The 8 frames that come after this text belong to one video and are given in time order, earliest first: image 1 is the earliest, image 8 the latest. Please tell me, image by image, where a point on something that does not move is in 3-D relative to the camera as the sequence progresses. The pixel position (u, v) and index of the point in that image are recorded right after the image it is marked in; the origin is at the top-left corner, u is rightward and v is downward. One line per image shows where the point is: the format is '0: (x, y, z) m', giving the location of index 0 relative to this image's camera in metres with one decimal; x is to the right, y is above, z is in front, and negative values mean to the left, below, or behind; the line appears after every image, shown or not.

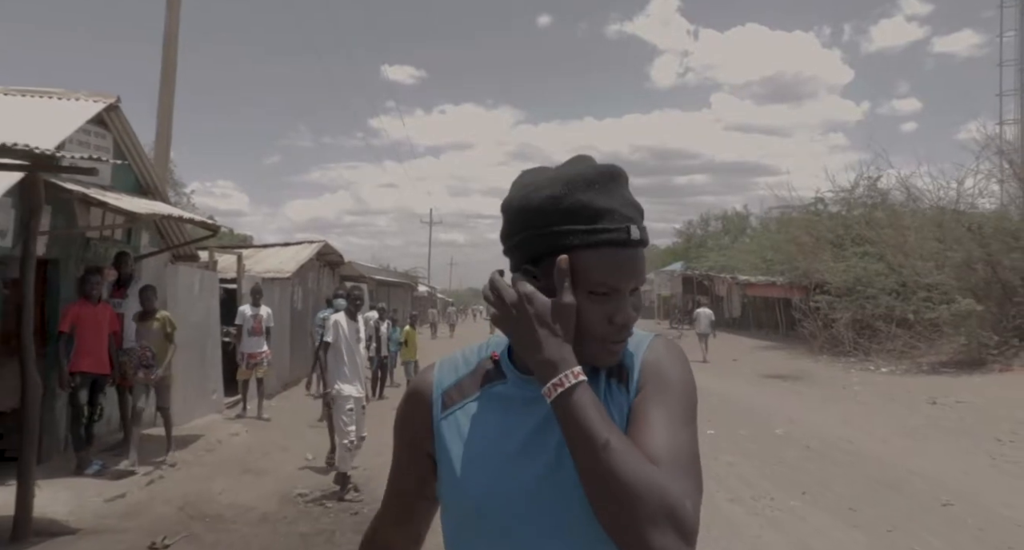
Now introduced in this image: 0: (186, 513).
0: (-2.9, -2.2, +5.8) m
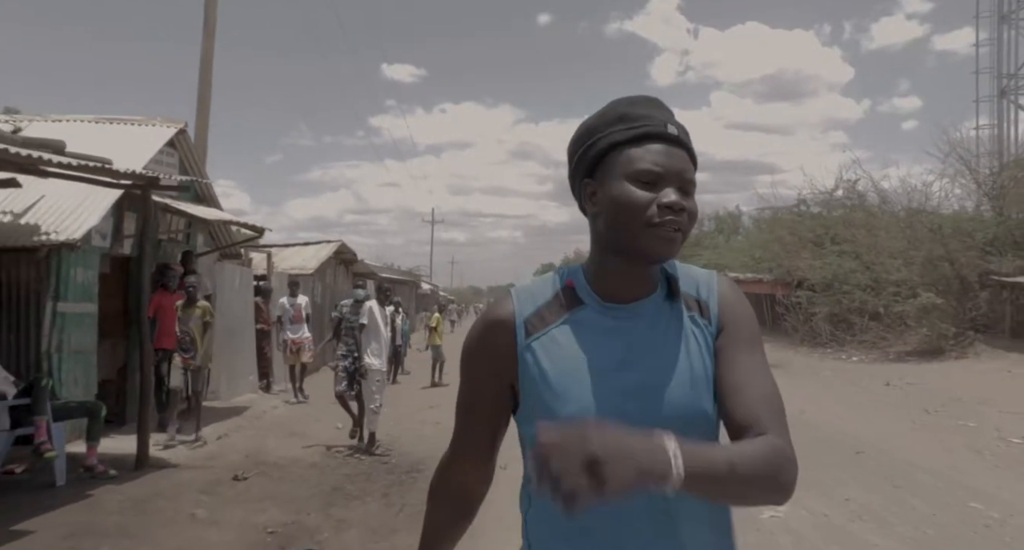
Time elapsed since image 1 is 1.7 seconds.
0: (-2.9, -2.1, +7.3) m
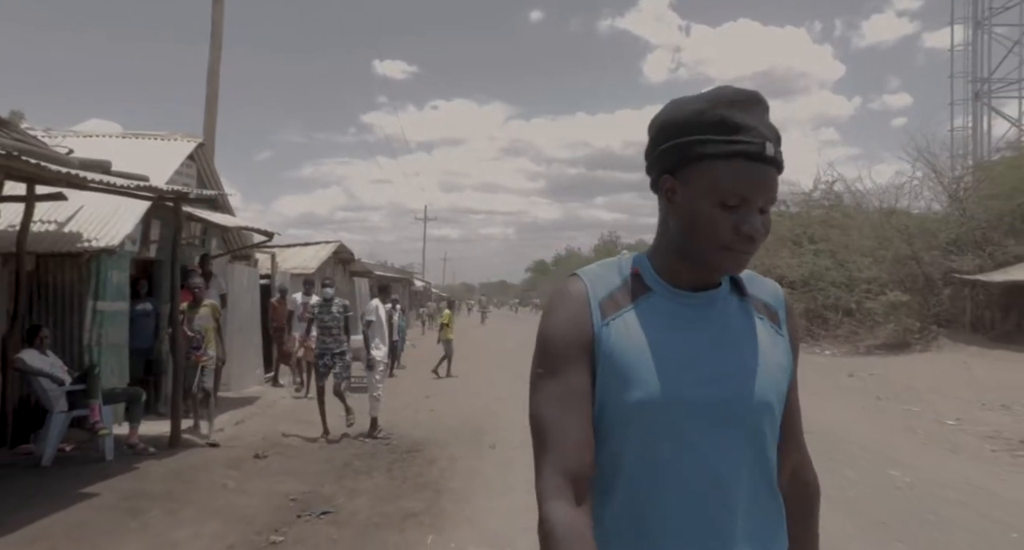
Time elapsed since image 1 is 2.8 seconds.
0: (-3.1, -2.1, +8.2) m
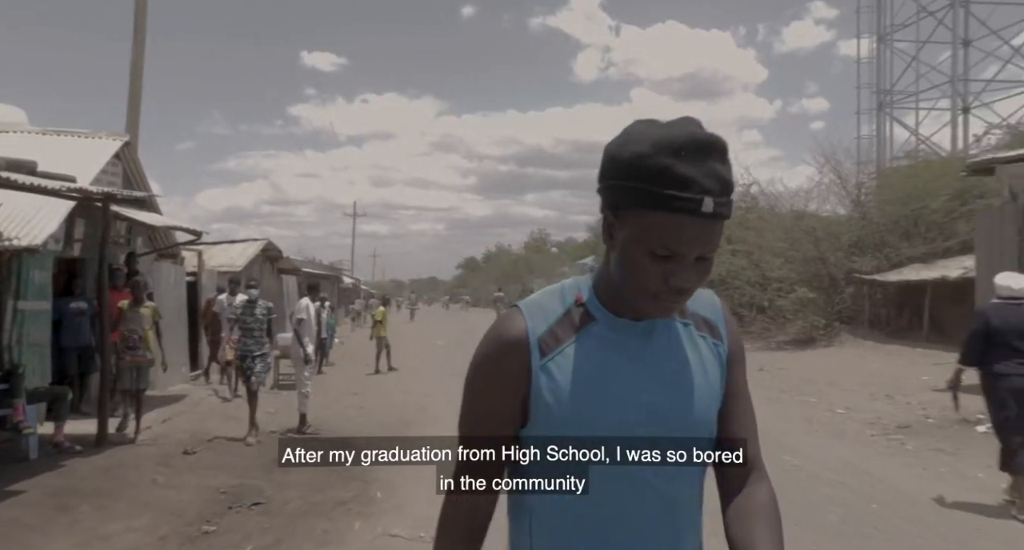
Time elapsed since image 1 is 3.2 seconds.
0: (-4.0, -2.1, +8.3) m
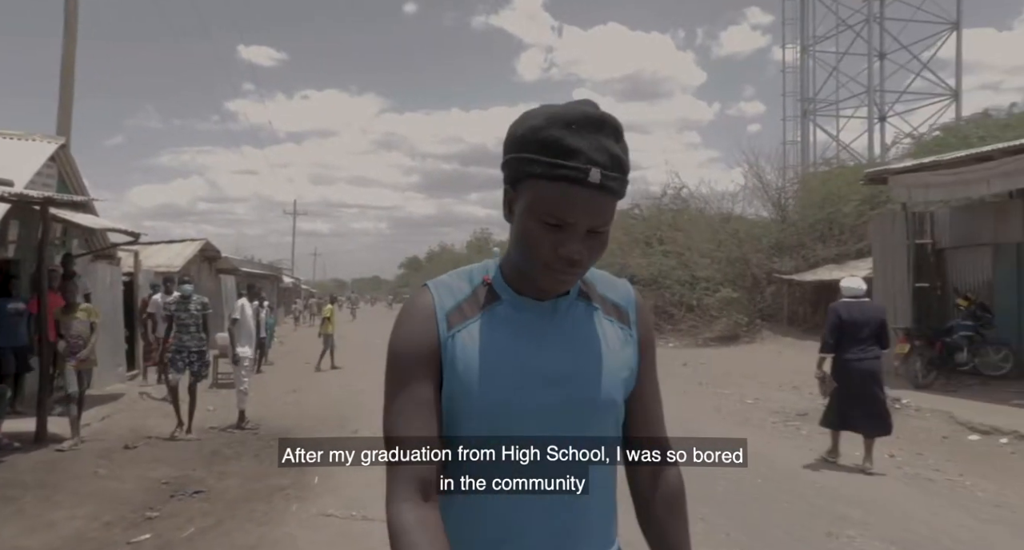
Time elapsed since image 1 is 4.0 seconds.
0: (-5.0, -2.1, +8.6) m
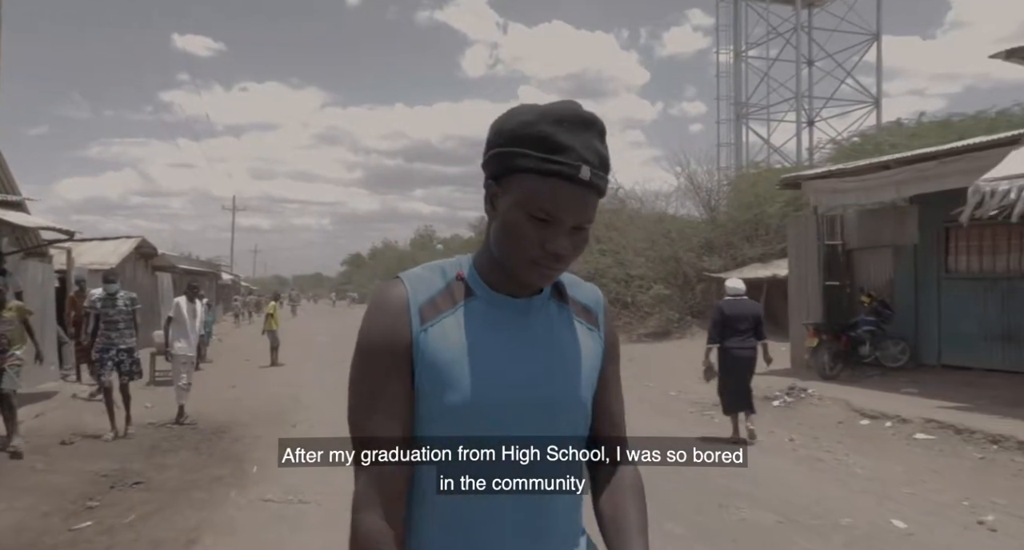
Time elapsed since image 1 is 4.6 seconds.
0: (-5.9, -2.1, +8.7) m
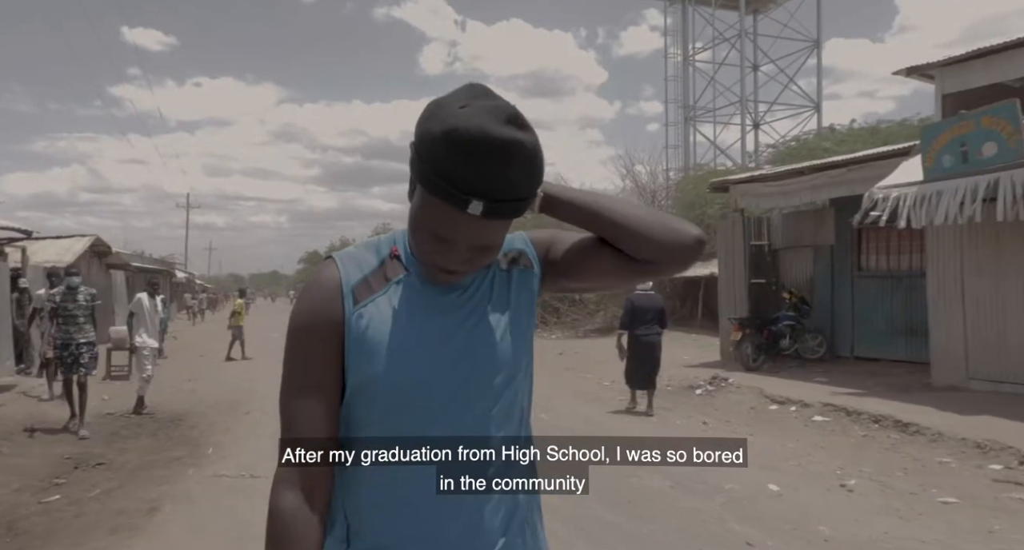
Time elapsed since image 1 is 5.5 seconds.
0: (-6.8, -2.1, +9.2) m
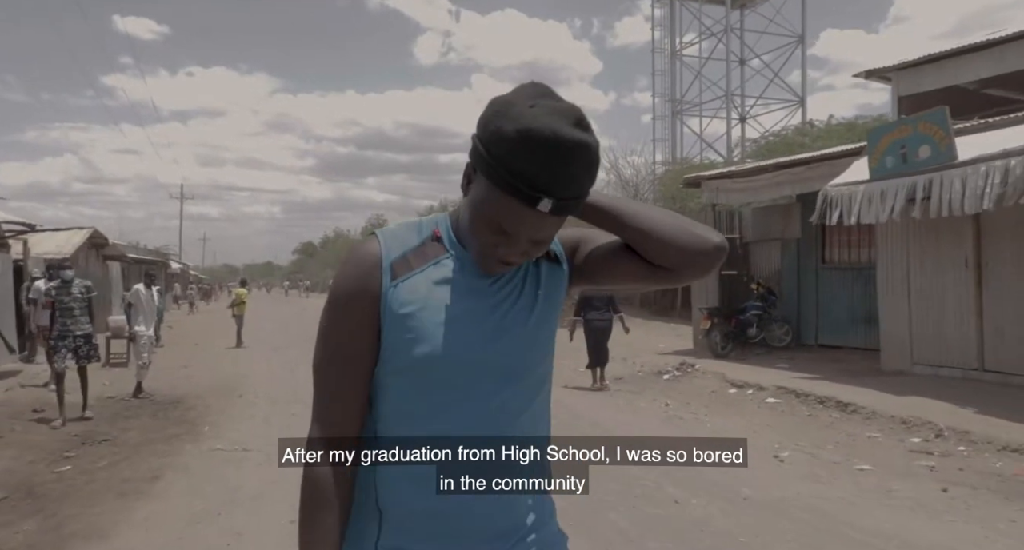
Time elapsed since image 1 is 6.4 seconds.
0: (-7.2, -2.0, +10.0) m
